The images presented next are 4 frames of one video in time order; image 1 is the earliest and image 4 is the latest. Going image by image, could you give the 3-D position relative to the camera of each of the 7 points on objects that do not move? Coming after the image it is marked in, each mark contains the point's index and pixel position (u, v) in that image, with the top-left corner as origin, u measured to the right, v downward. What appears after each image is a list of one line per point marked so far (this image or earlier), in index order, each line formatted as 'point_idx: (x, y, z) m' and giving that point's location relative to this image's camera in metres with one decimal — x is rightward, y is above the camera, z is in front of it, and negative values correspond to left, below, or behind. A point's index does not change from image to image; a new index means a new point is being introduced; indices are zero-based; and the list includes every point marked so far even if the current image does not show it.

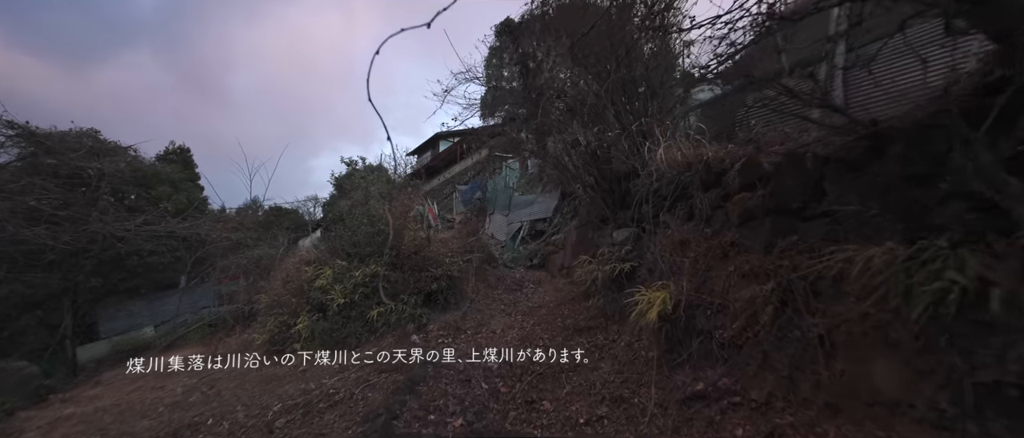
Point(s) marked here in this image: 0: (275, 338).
0: (-5.4, -2.7, +8.0) m
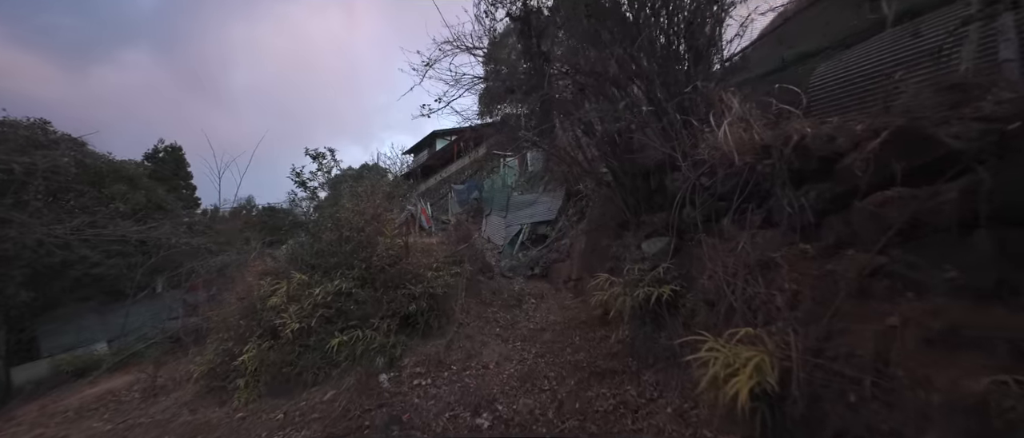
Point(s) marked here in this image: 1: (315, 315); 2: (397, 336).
0: (-5.5, -2.8, +6.4) m
1: (-3.5, -1.7, +6.2) m
2: (-2.0, -2.0, +6.0) m
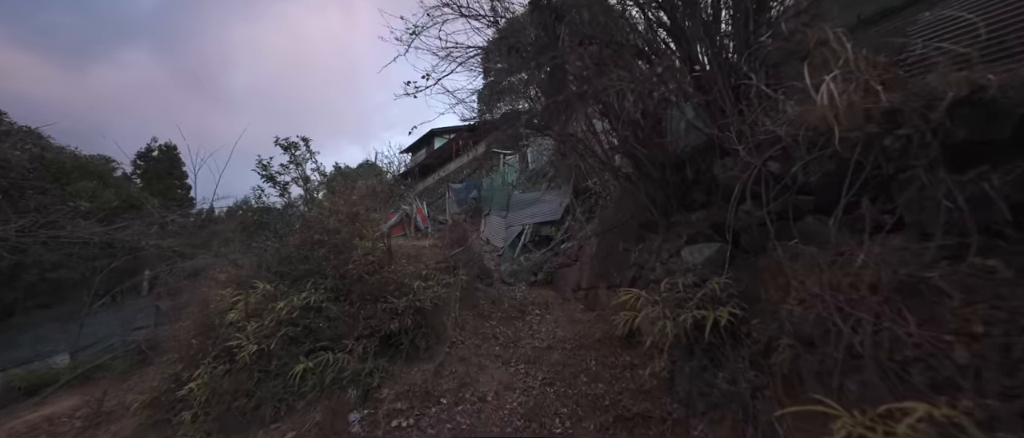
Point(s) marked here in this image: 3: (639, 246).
0: (-5.4, -2.8, +5.4) m
1: (-3.5, -1.7, +5.1) m
2: (-2.0, -2.0, +5.0) m
3: (+1.9, -0.4, +5.3) m
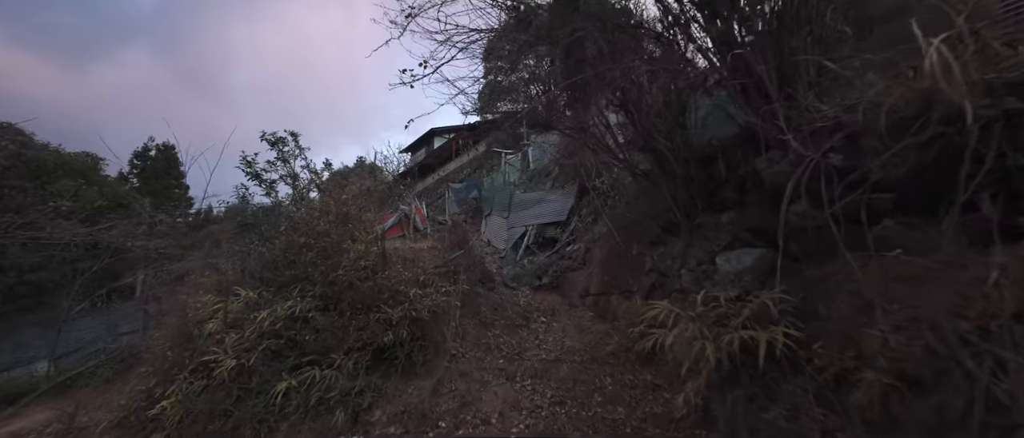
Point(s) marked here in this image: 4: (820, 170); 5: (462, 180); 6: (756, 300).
0: (-5.4, -2.8, +4.9) m
1: (-3.4, -1.7, +4.6) m
2: (-1.9, -2.0, +4.5) m
3: (+2.0, -0.4, +4.8) m
4: (+2.2, +0.3, +2.5) m
5: (-2.6, +2.1, +18.2) m
6: (+1.9, -0.6, +2.7) m
